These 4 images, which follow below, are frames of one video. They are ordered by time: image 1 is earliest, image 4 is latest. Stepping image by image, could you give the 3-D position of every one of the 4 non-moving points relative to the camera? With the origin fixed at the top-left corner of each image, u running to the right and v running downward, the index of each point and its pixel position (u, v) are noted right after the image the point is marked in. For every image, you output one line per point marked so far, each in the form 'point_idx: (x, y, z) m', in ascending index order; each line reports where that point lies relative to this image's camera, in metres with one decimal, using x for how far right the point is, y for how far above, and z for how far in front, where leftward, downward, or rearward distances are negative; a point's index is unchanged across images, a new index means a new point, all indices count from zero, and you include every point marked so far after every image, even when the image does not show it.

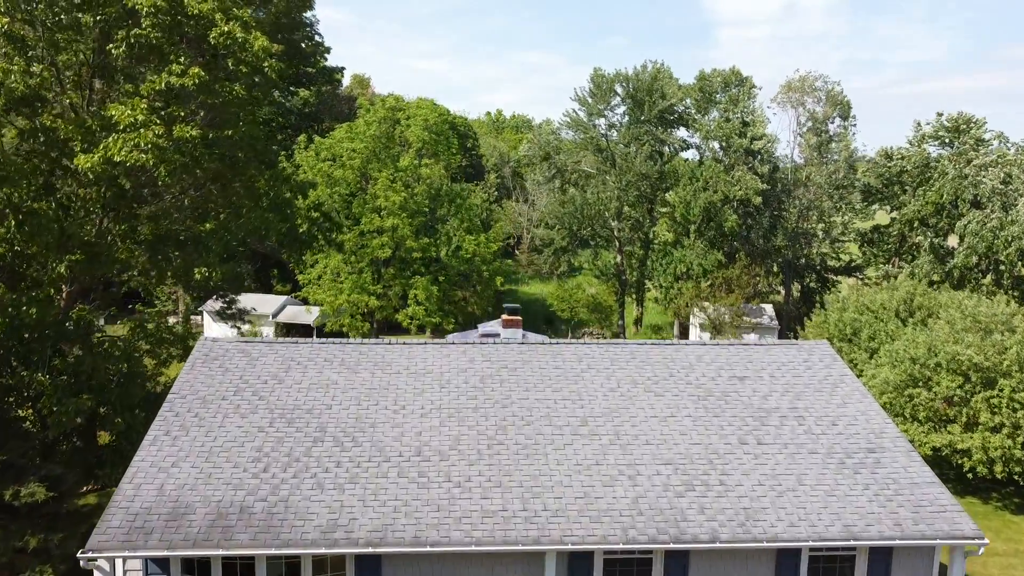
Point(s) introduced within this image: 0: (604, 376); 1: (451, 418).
0: (+1.2, -1.2, +10.8) m
1: (-0.7, -1.6, +9.8) m
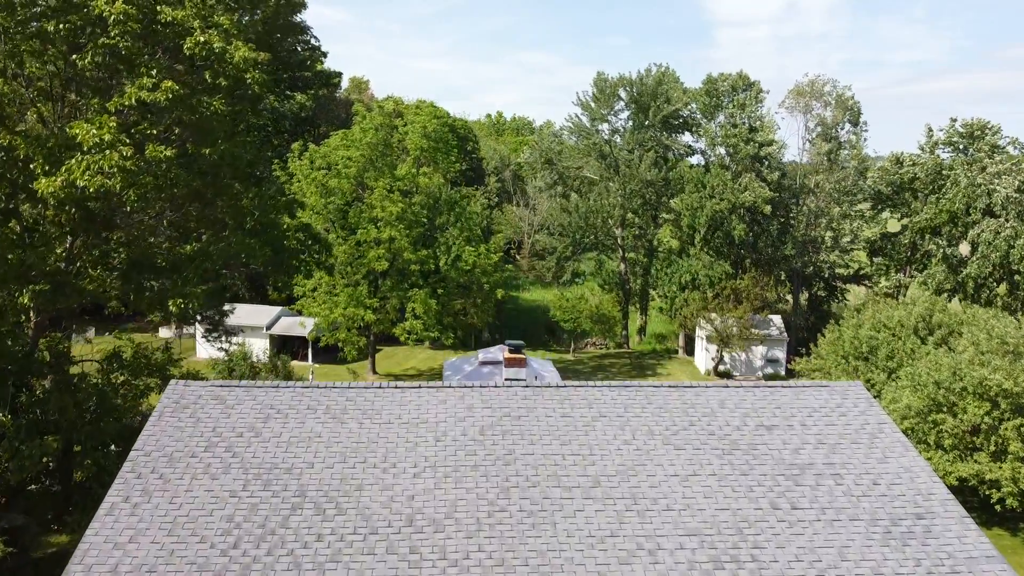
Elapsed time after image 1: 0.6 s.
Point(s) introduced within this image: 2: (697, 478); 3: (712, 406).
0: (+1.3, -1.7, +9.7) m
1: (-0.7, -2.1, +8.7) m
2: (+2.1, -2.1, +8.9) m
3: (+2.5, -1.5, +10.2) m
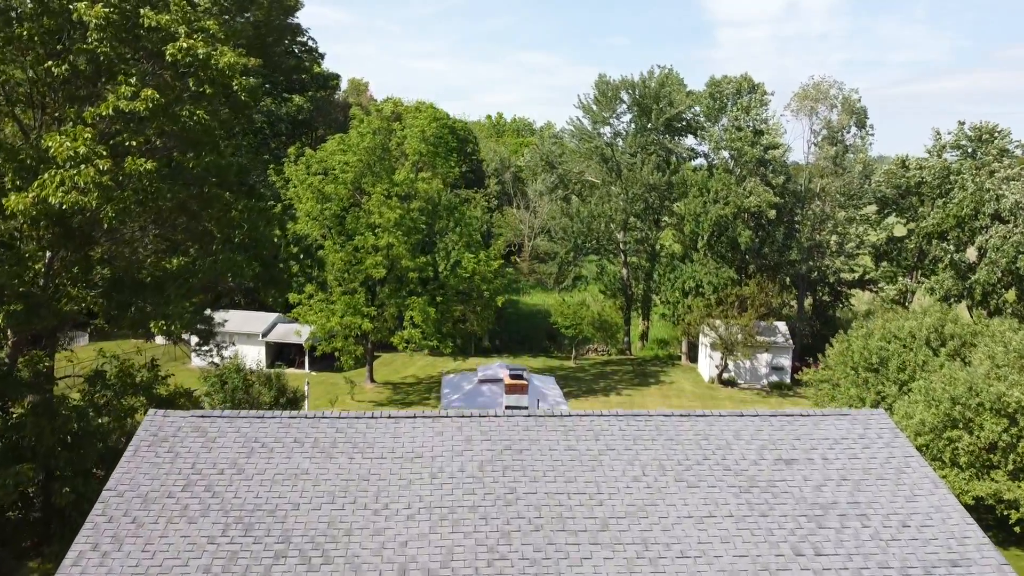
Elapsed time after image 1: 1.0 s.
0: (+1.3, -1.9, +9.1) m
1: (-0.7, -2.3, +8.1) m
2: (+2.1, -2.4, +8.3) m
3: (+2.6, -1.8, +9.6) m
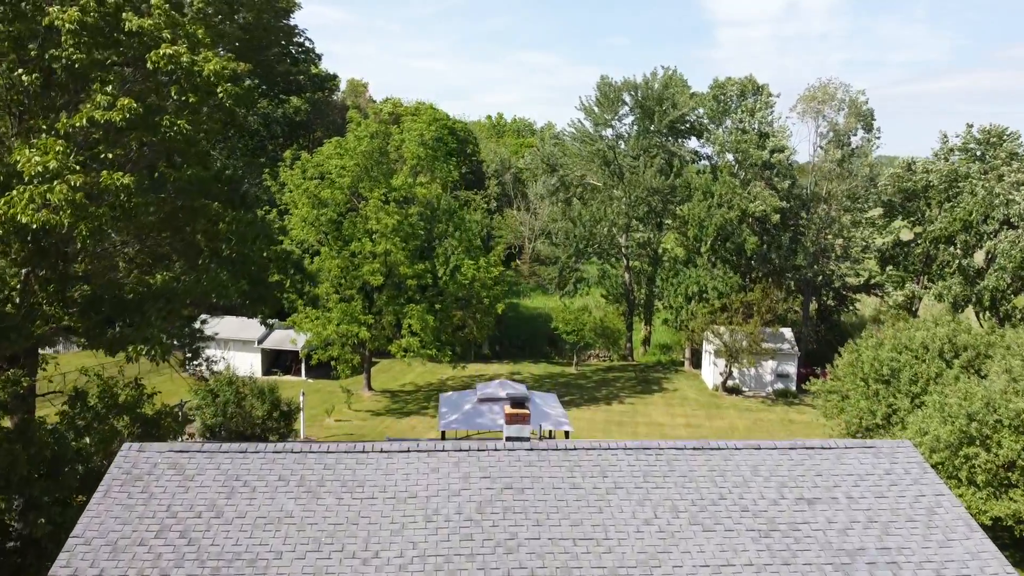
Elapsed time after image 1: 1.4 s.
0: (+1.3, -2.2, +8.4) m
1: (-0.7, -2.6, +7.4) m
2: (+2.1, -2.7, +7.6) m
3: (+2.6, -2.1, +8.9) m
